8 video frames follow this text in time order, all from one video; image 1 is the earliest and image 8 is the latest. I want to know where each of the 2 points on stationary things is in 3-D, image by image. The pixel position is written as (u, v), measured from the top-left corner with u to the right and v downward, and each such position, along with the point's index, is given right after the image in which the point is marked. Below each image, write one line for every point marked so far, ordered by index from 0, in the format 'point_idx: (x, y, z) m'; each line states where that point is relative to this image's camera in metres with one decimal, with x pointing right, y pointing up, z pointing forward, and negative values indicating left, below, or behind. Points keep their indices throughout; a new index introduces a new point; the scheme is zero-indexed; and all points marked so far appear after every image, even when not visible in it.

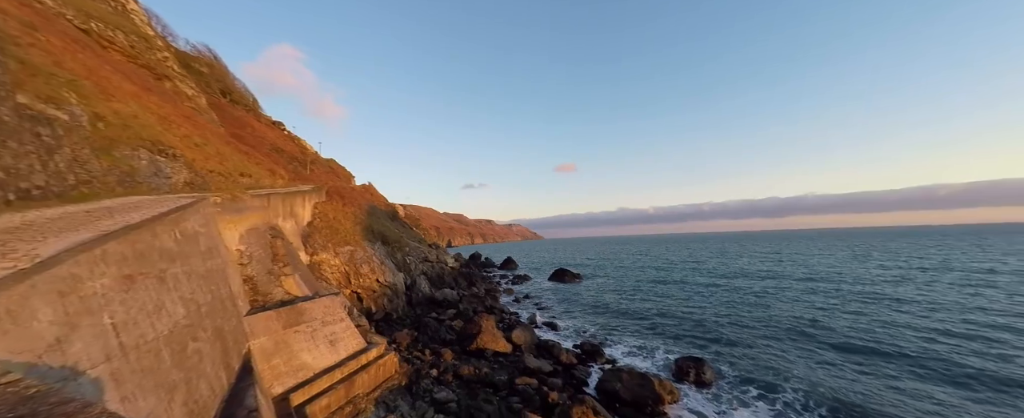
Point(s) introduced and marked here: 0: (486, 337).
0: (-1.2, -6.4, +16.4) m
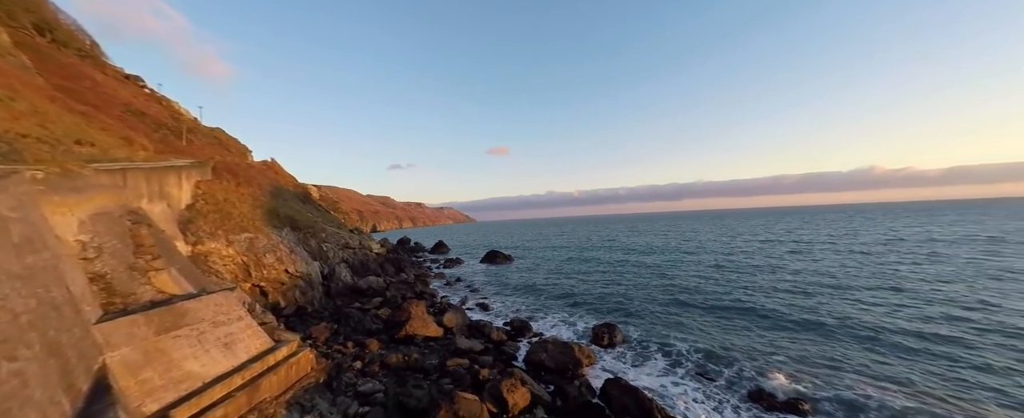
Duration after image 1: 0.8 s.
0: (-4.8, -5.6, +15.9) m
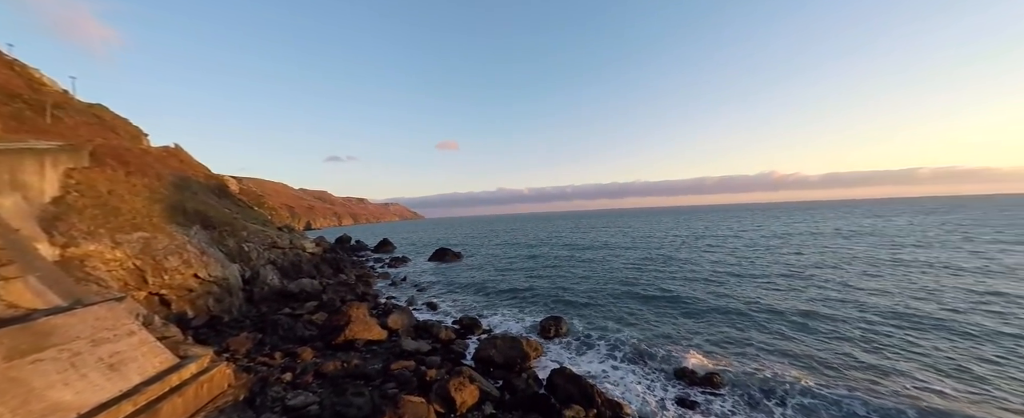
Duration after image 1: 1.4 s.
0: (-7.1, -5.4, +15.0) m
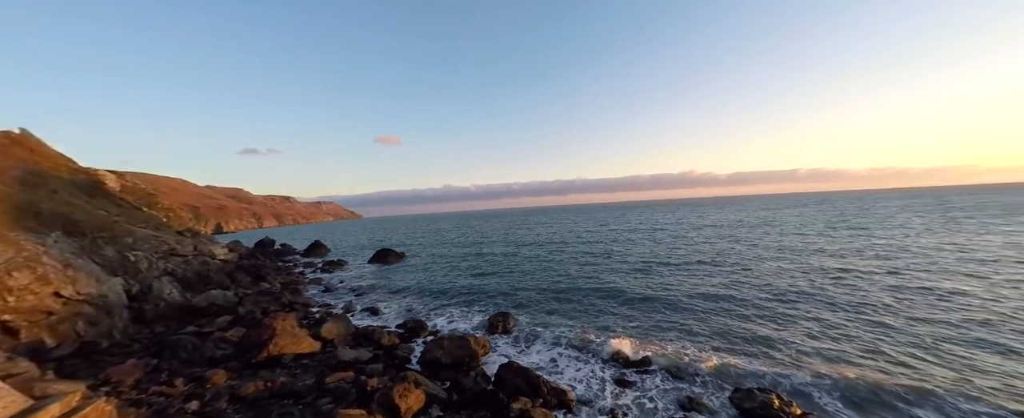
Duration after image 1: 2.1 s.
0: (-9.4, -5.4, +13.7) m
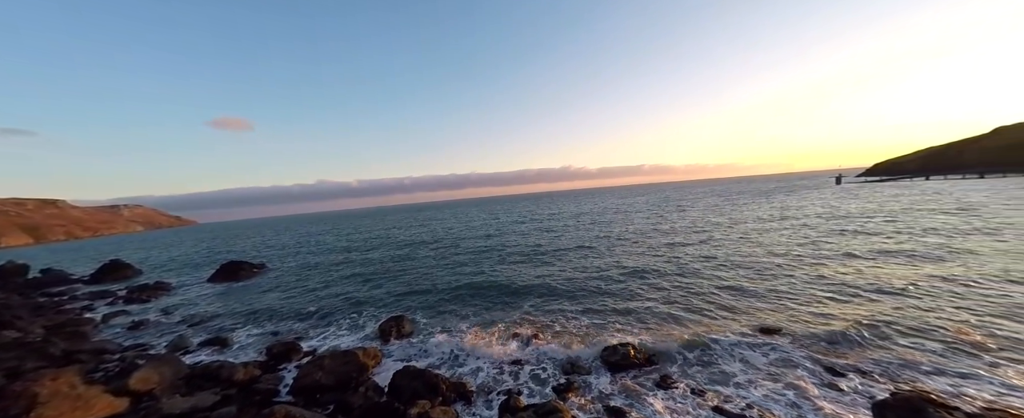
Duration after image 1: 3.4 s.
0: (-13.0, -5.6, +9.8) m
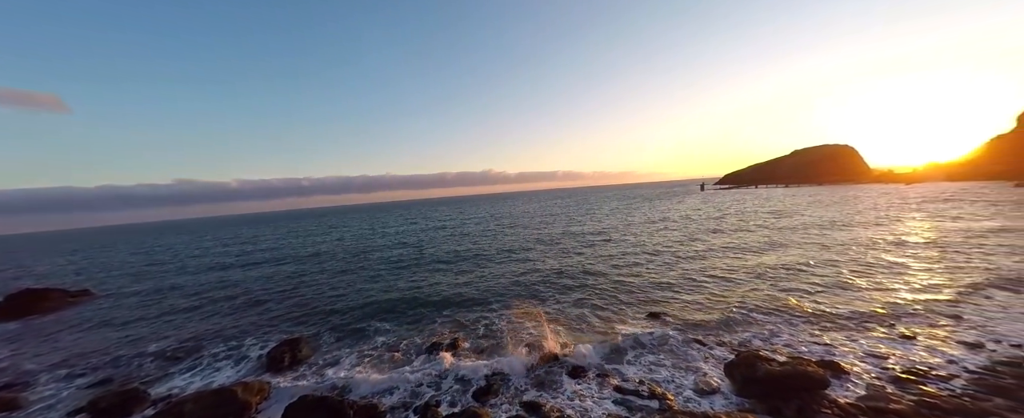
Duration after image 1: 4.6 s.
0: (-14.9, -5.8, +6.0) m
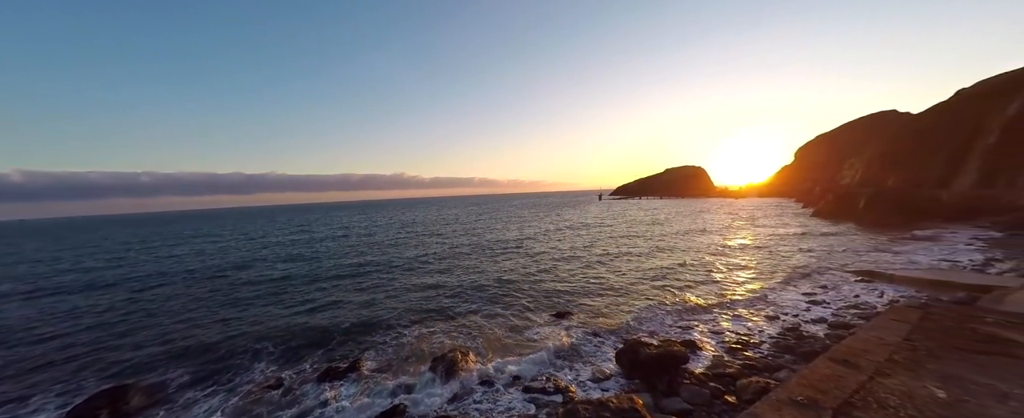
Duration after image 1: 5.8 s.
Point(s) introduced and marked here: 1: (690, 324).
0: (-16.0, -5.8, +2.9) m
1: (+10.6, -6.9, +19.8) m
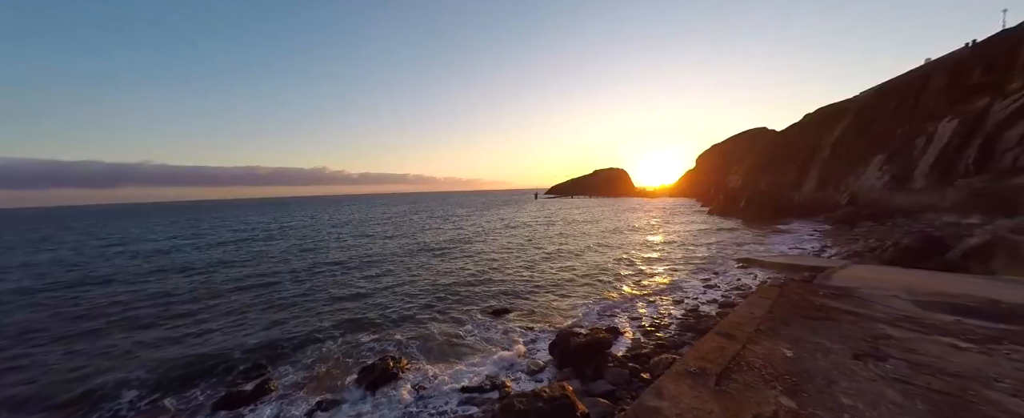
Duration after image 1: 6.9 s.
0: (-16.4, -5.9, +0.4) m
1: (+6.6, -6.8, +22.0) m
